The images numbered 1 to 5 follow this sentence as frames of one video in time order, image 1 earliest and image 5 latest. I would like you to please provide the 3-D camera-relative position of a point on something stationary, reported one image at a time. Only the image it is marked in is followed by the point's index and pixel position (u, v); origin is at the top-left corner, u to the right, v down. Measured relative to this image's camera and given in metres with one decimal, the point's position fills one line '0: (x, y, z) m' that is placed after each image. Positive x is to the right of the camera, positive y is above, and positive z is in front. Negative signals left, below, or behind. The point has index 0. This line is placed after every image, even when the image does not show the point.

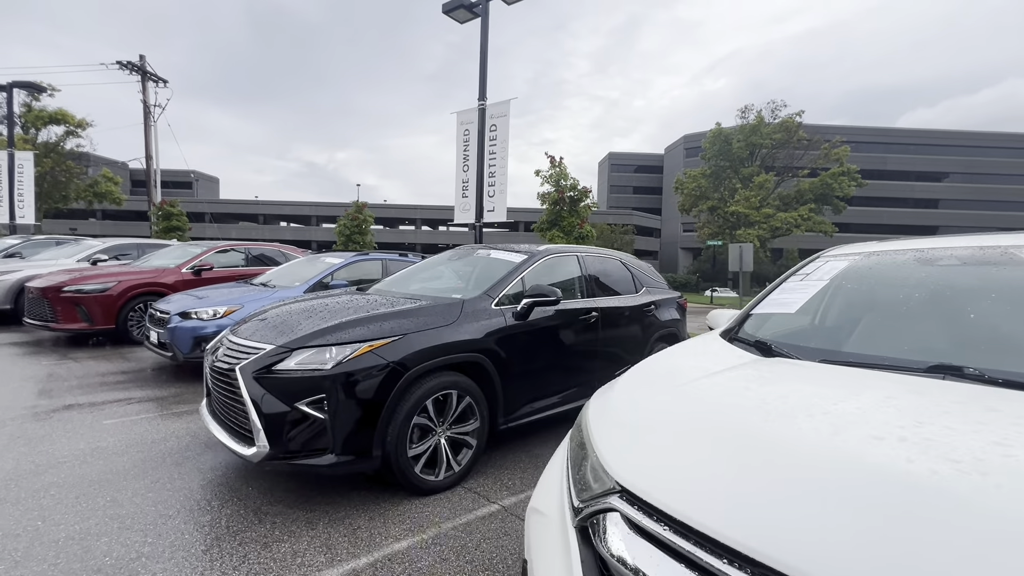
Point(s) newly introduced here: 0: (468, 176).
0: (-1.1, +2.7, +11.4) m
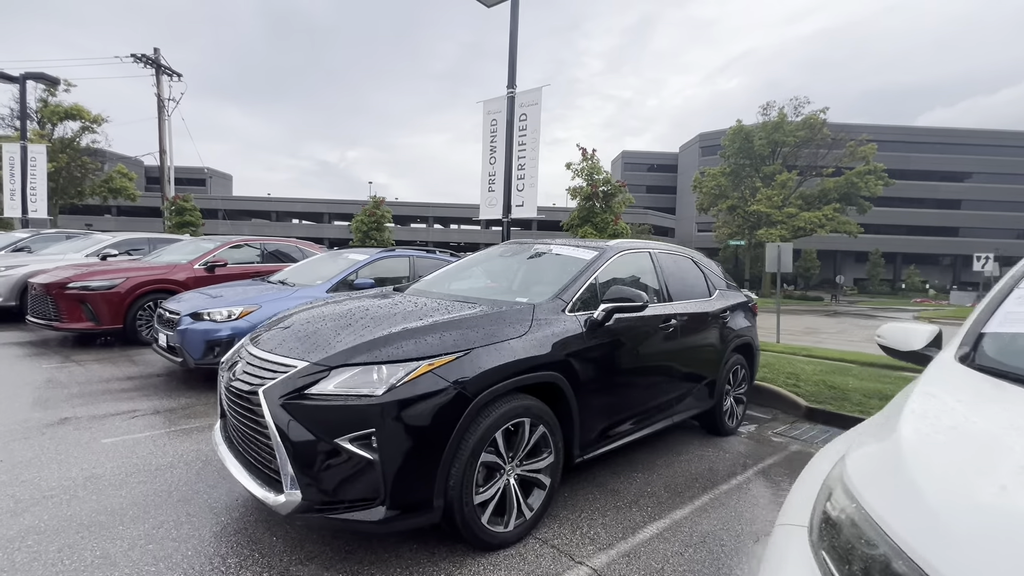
0: (-0.4, +2.7, +10.7) m
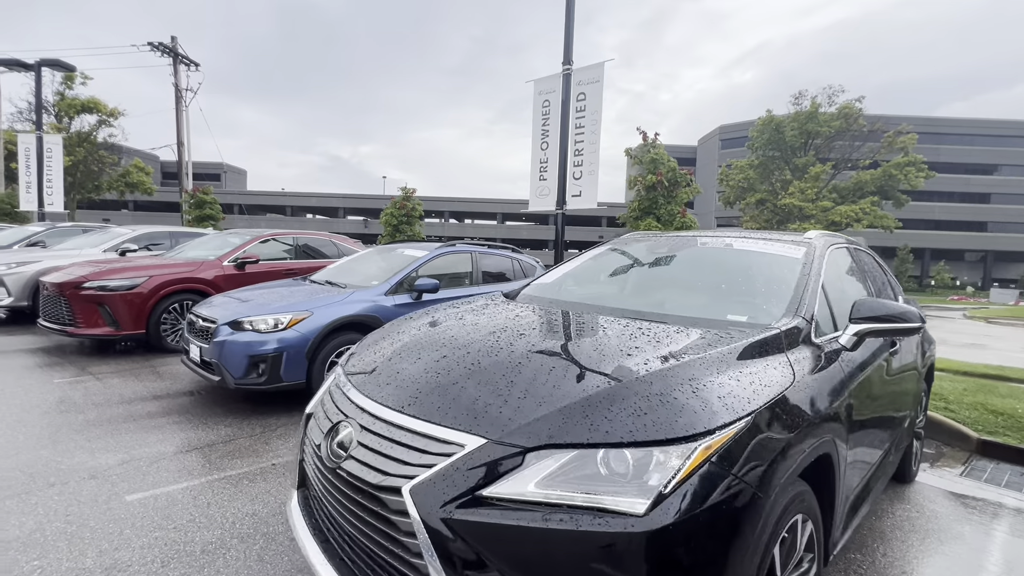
0: (+0.7, +2.8, +9.7) m
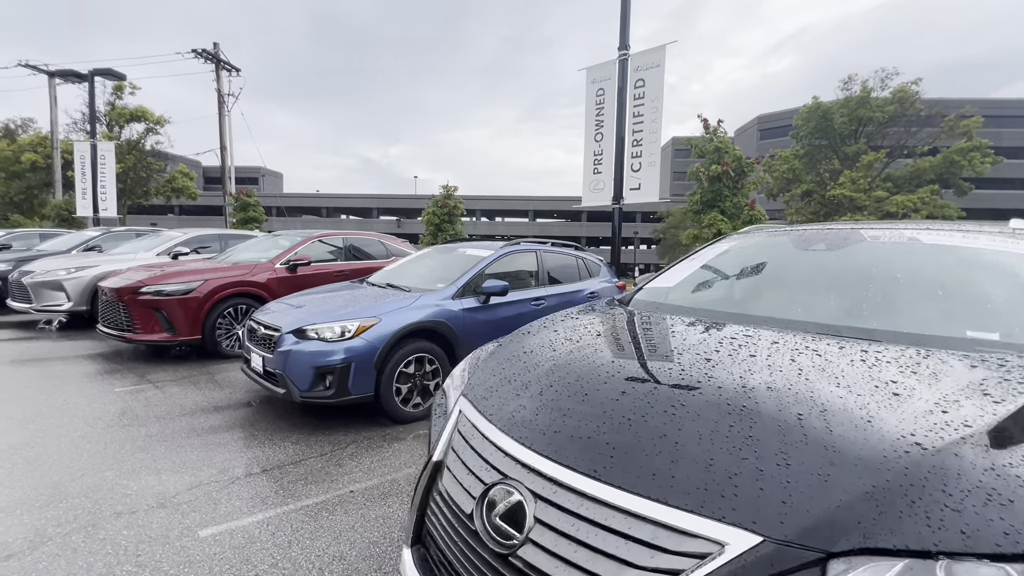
0: (+1.8, +2.8, +9.2) m
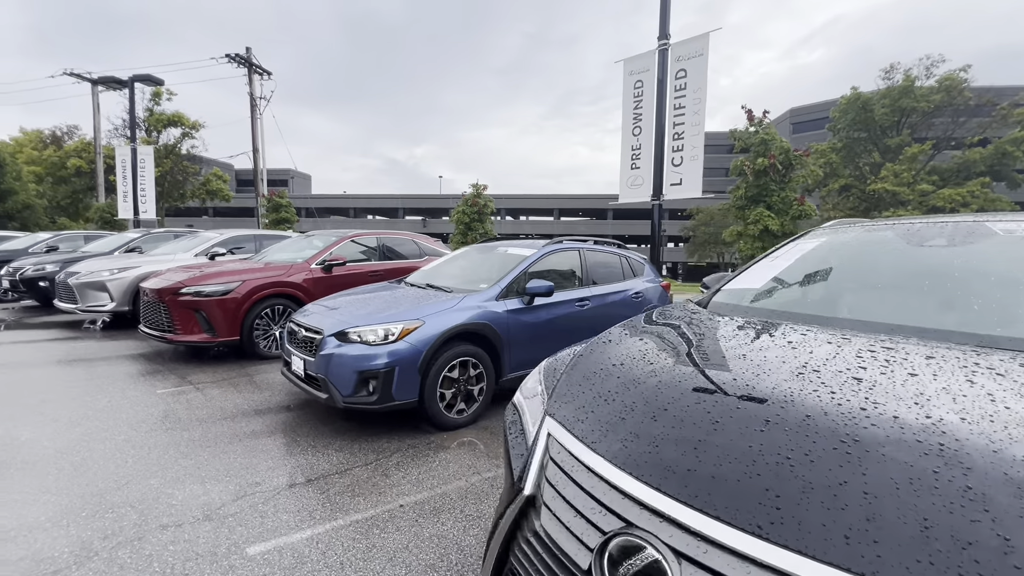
0: (+2.4, +2.8, +8.8) m
